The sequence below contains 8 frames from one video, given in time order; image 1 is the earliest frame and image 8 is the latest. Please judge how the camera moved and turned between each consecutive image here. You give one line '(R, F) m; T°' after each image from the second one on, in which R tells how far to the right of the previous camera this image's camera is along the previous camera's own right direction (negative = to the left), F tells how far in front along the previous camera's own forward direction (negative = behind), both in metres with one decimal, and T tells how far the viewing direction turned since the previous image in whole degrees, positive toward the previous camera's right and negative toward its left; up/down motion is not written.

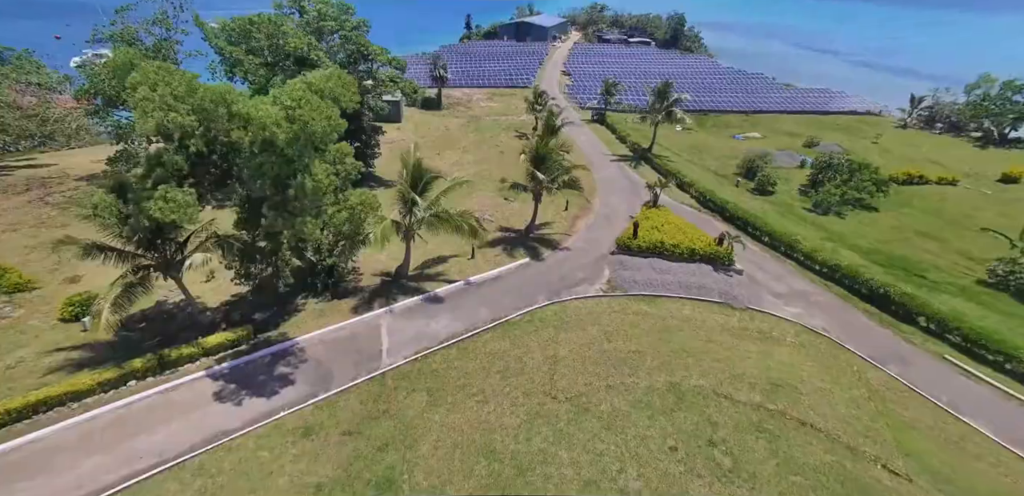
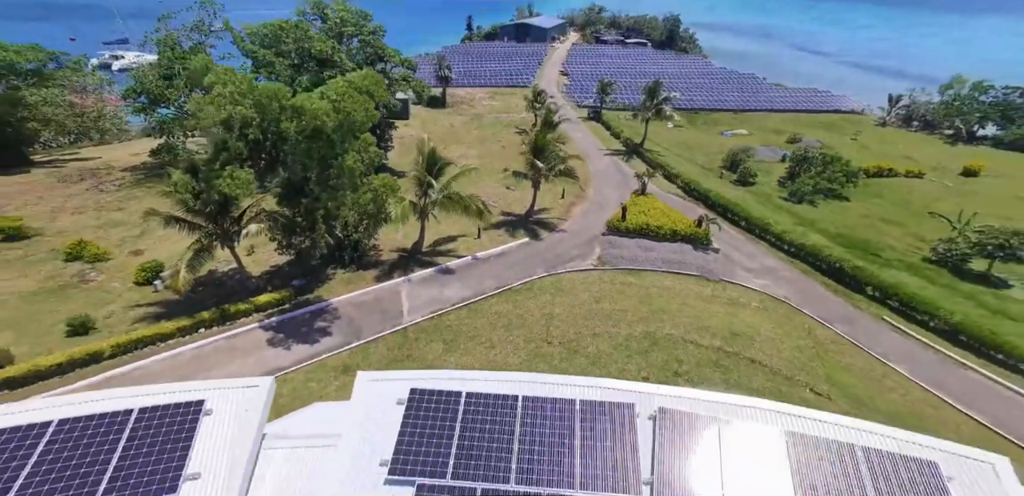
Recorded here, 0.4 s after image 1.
(-0.2, -3.9) m; 0°
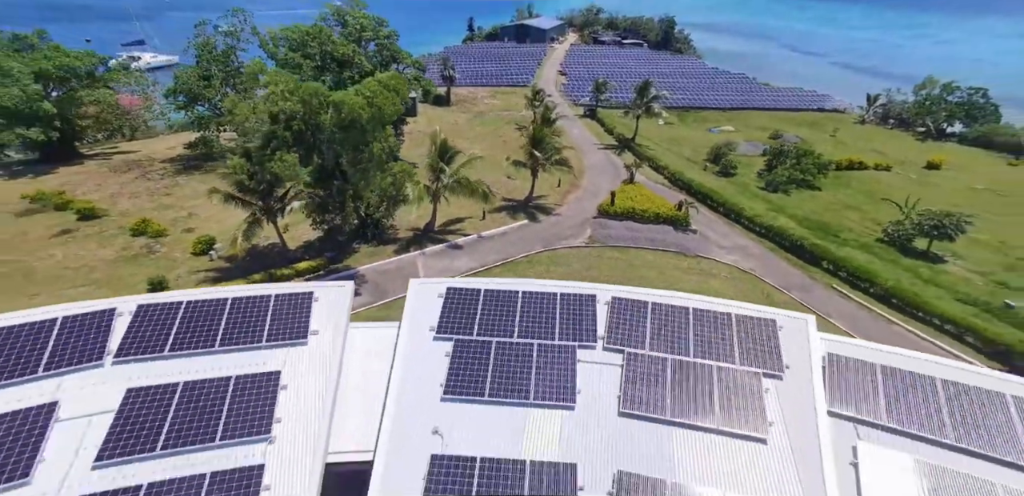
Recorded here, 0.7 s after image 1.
(-0.1, -4.4) m; 0°
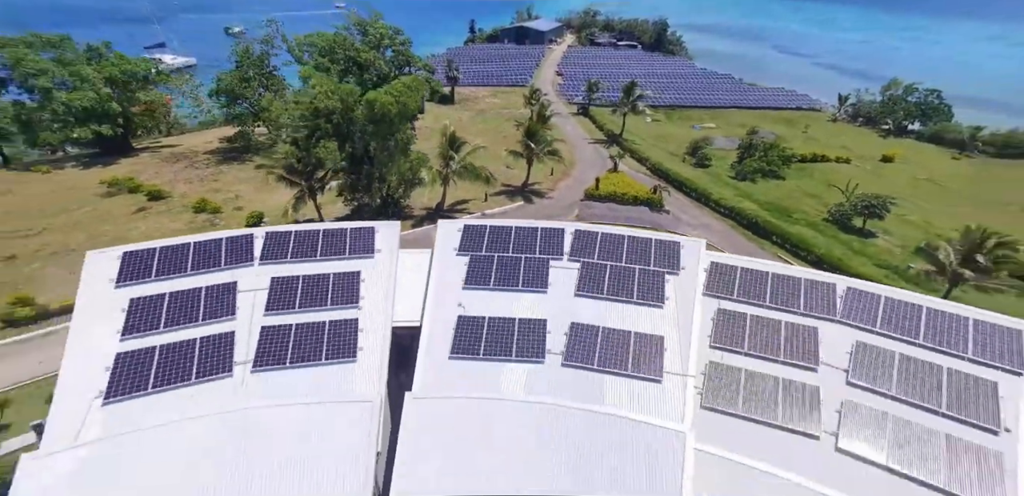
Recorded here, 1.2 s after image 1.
(+0.2, -6.3) m; 0°
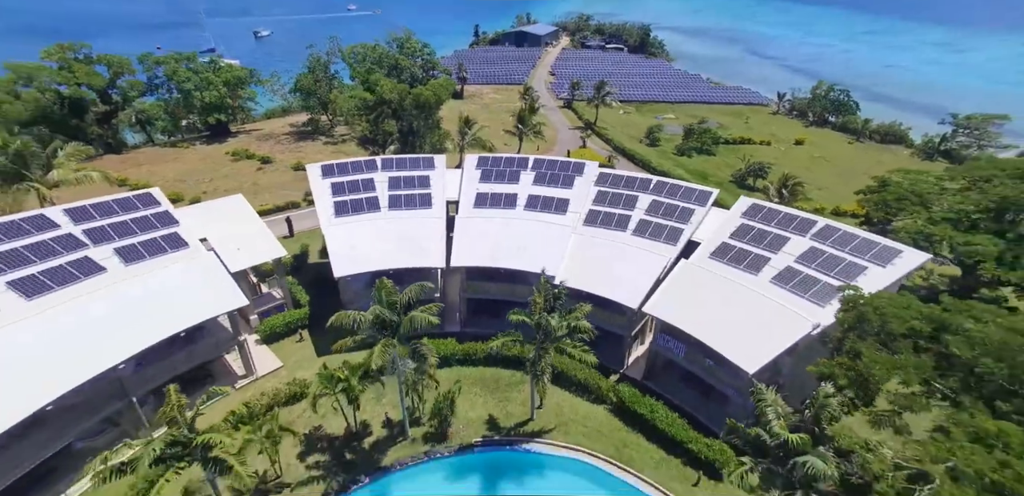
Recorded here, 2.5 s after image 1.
(+1.0, -18.3) m; 0°
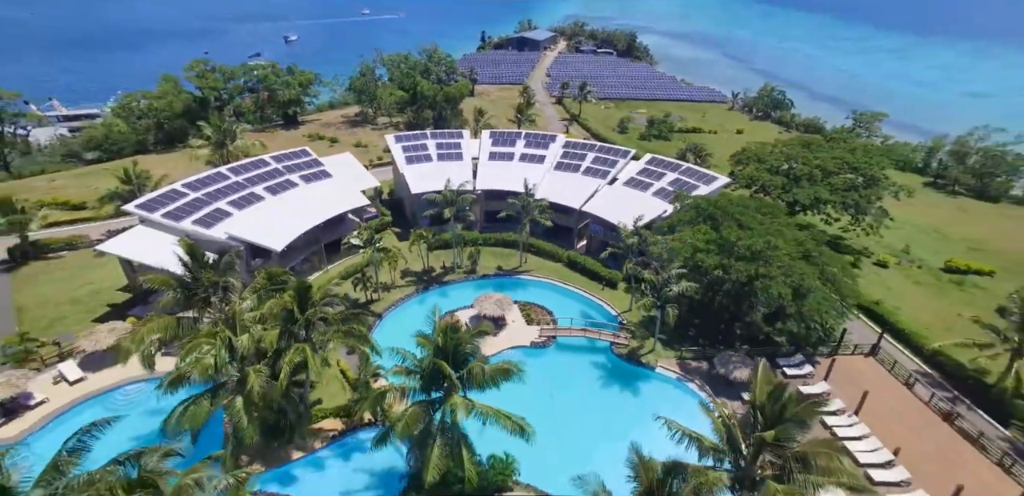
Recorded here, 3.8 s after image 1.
(+0.5, -21.4) m; 0°
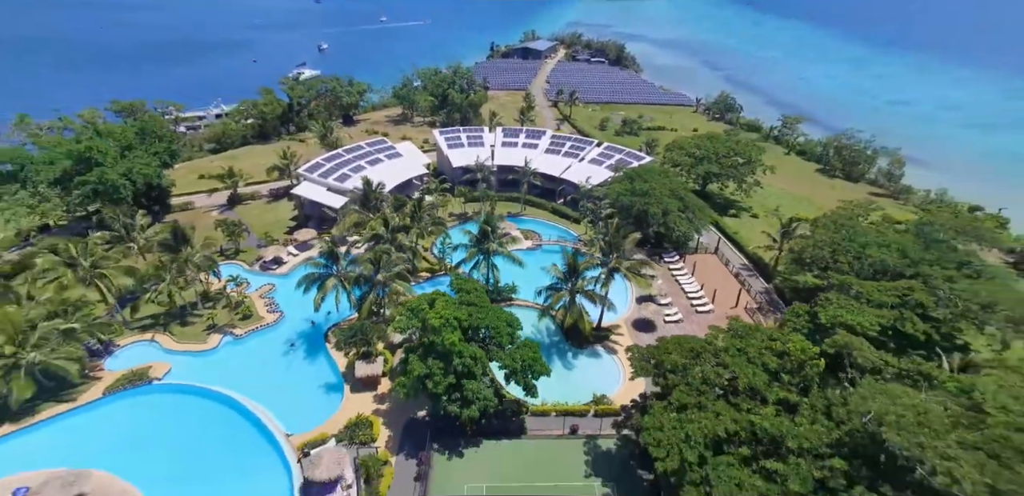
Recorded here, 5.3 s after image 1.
(0.0, -27.1) m; -1°
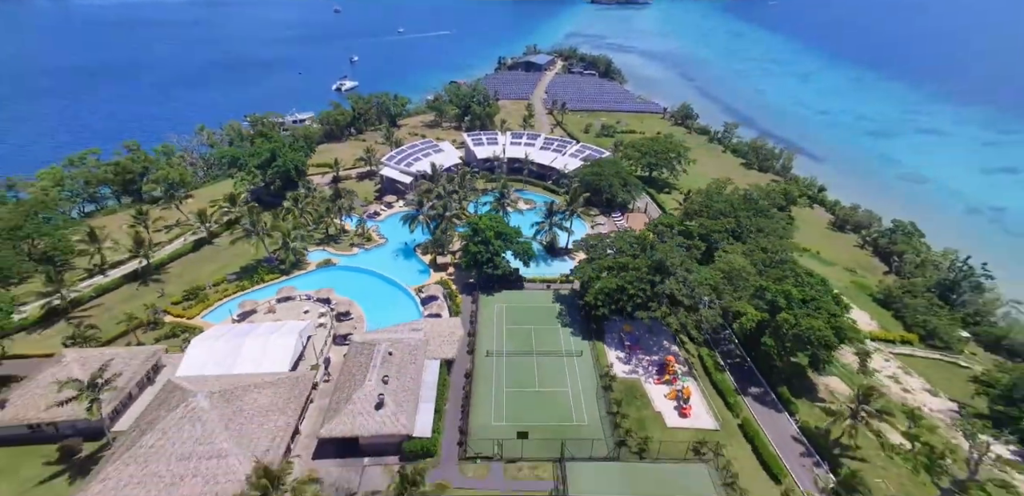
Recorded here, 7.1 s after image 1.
(-0.4, -35.4) m; 0°
